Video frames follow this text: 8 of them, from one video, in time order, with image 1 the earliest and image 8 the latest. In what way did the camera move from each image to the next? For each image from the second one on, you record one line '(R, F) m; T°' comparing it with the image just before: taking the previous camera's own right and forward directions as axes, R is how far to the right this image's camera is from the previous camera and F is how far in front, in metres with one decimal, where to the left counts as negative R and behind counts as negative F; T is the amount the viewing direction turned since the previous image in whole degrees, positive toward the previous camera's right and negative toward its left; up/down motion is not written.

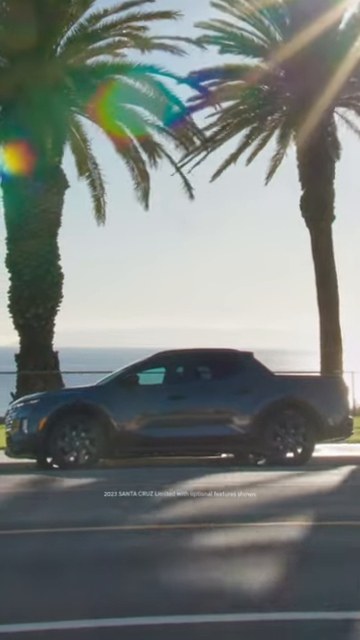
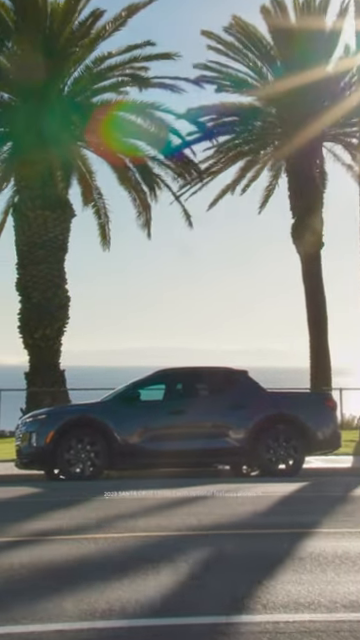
(+1.5, -1.0) m; -5°
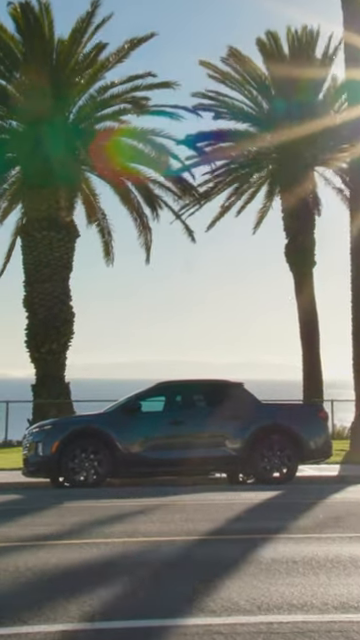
(+0.1, -0.9) m; 0°
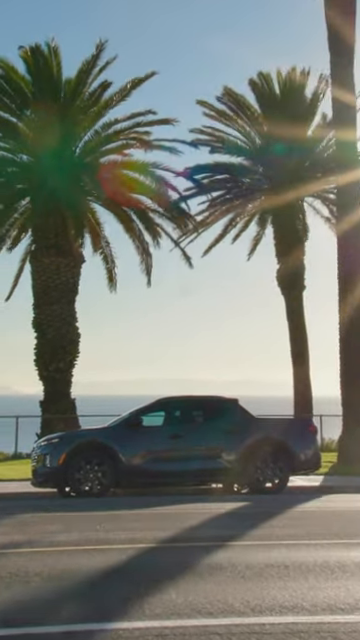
(+0.1, -1.2) m; 0°
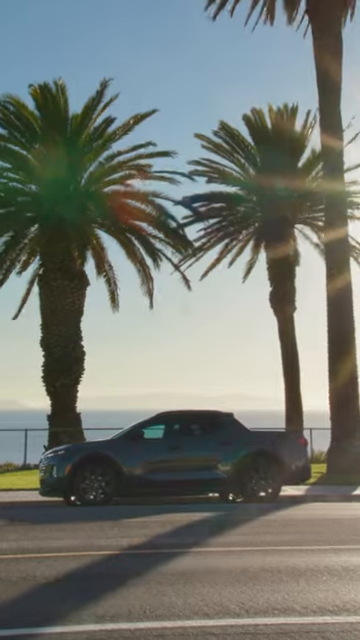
(+0.1, -1.3) m; 0°
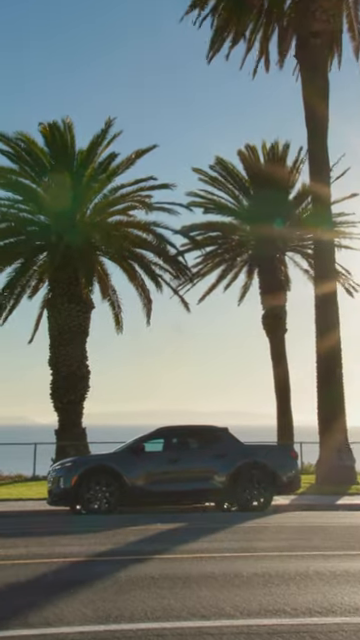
(+0.1, -1.5) m; 0°
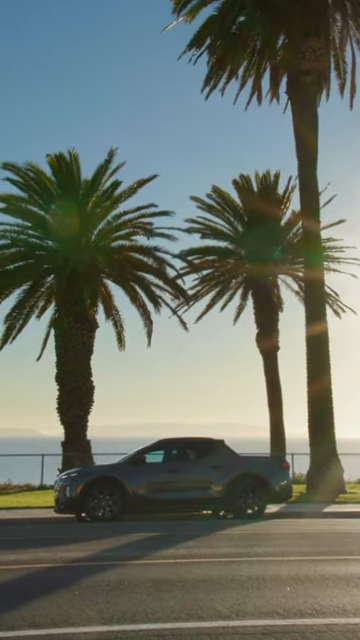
(+0.1, -1.4) m; 0°
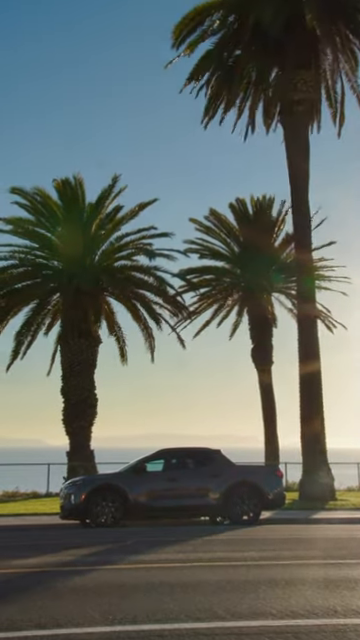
(0.0, -1.2) m; 0°
